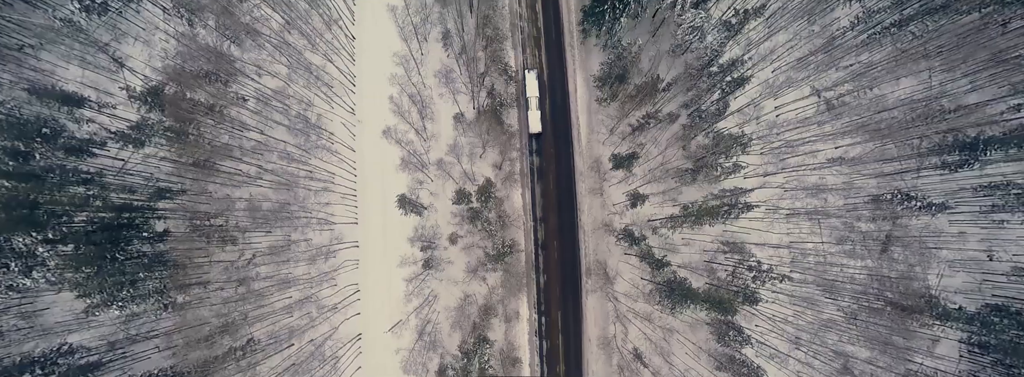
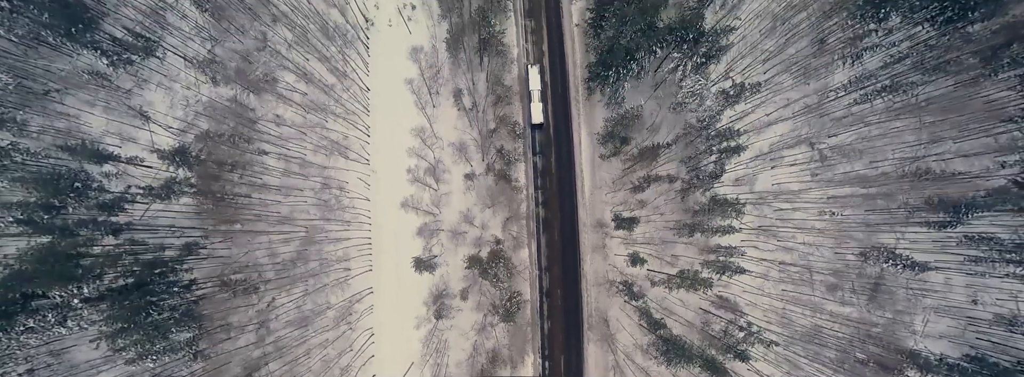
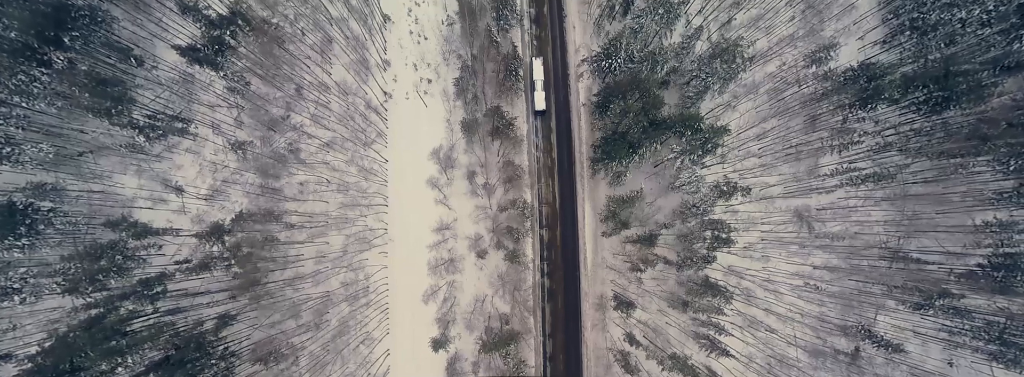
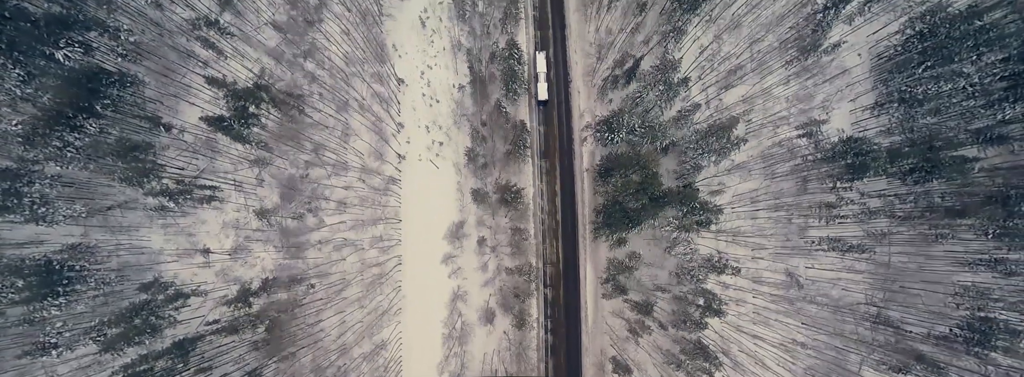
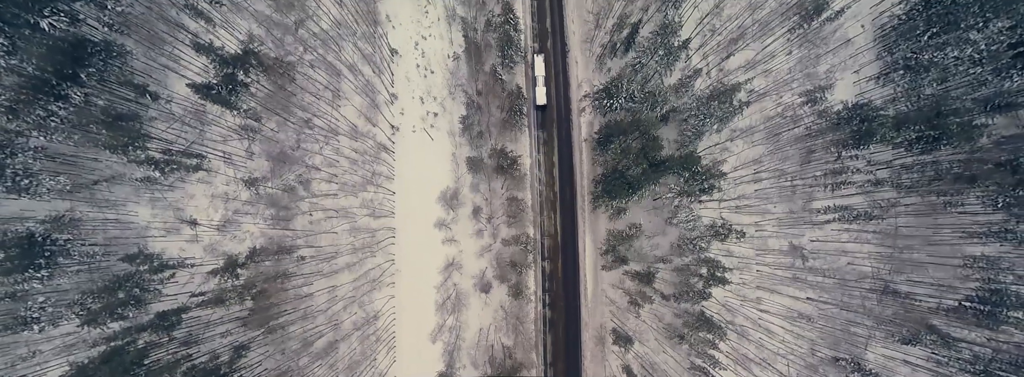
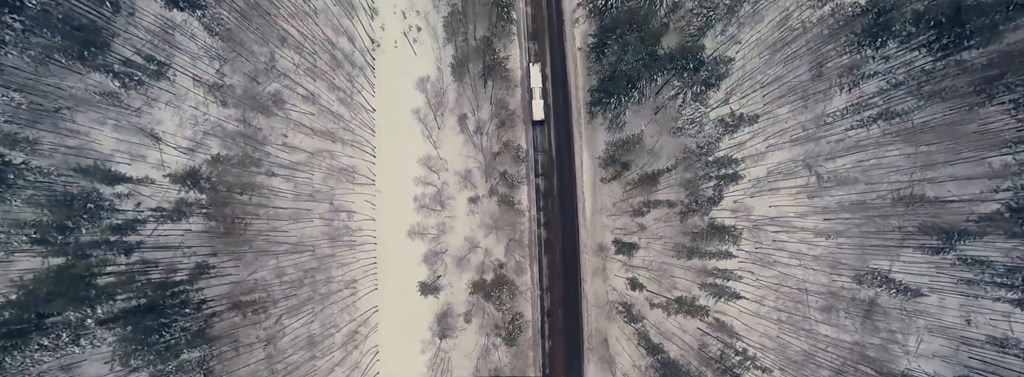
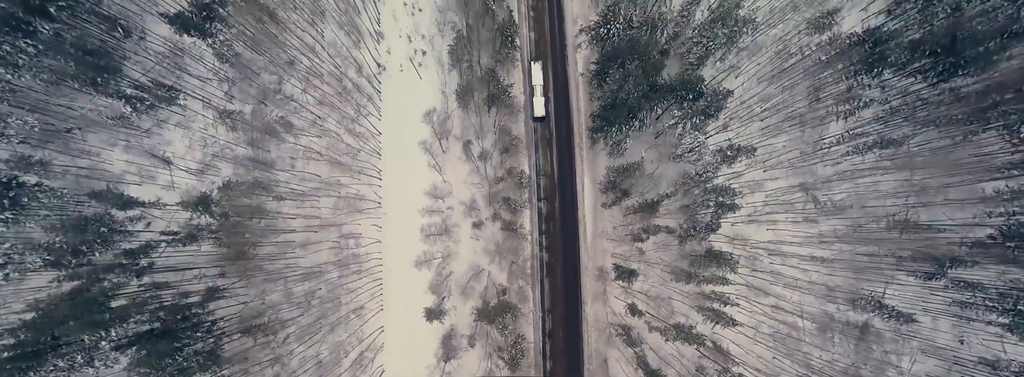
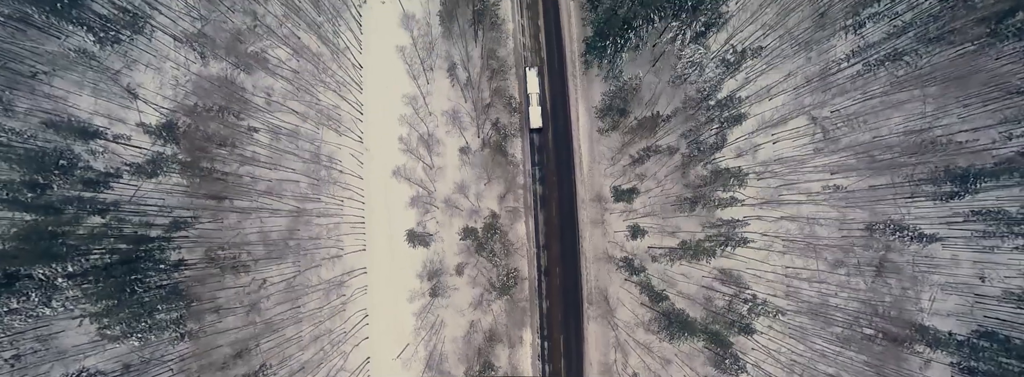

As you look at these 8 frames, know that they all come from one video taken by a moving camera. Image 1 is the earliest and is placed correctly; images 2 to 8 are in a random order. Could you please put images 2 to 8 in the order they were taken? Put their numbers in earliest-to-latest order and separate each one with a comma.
8, 2, 6, 7, 3, 5, 4
